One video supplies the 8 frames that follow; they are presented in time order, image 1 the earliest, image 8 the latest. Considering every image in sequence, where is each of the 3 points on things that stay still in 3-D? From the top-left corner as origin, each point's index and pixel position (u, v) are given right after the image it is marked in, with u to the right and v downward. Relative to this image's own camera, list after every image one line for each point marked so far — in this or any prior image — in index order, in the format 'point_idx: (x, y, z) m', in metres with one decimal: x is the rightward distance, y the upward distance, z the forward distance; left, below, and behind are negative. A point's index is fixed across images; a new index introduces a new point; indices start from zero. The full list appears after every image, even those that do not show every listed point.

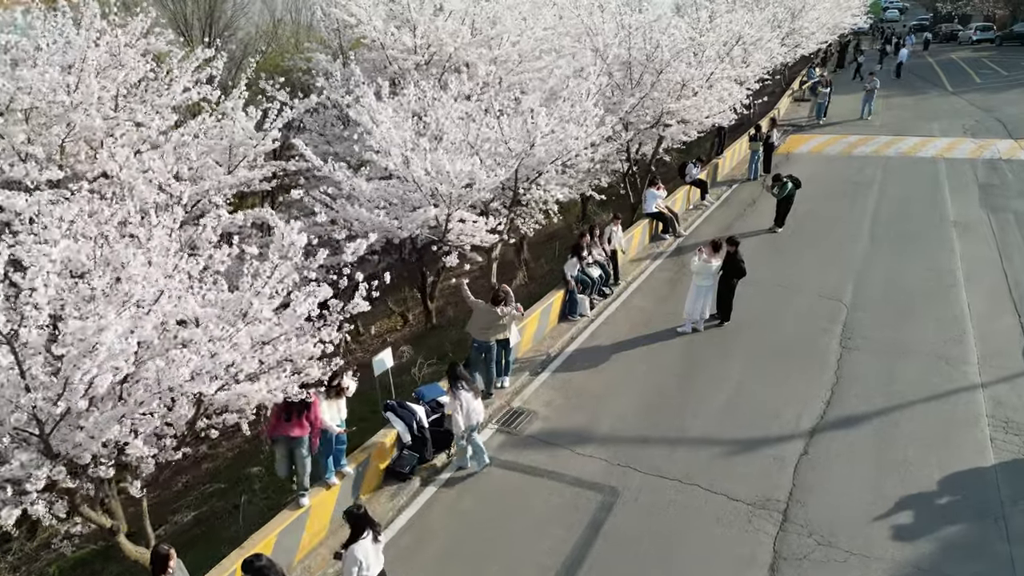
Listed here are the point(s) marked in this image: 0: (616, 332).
0: (+1.6, -0.7, +12.0) m
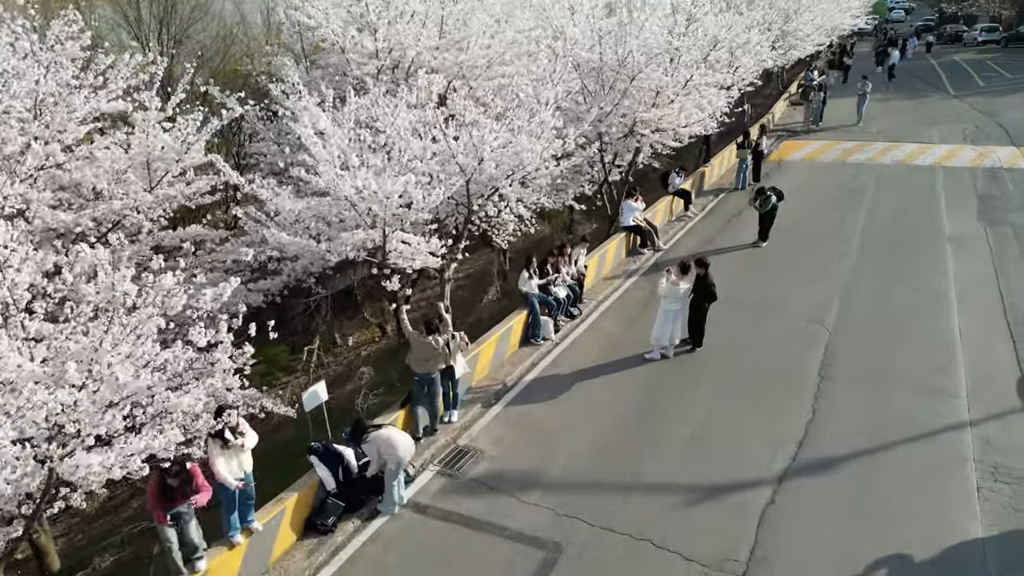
0: (+1.0, -1.0, +11.2) m
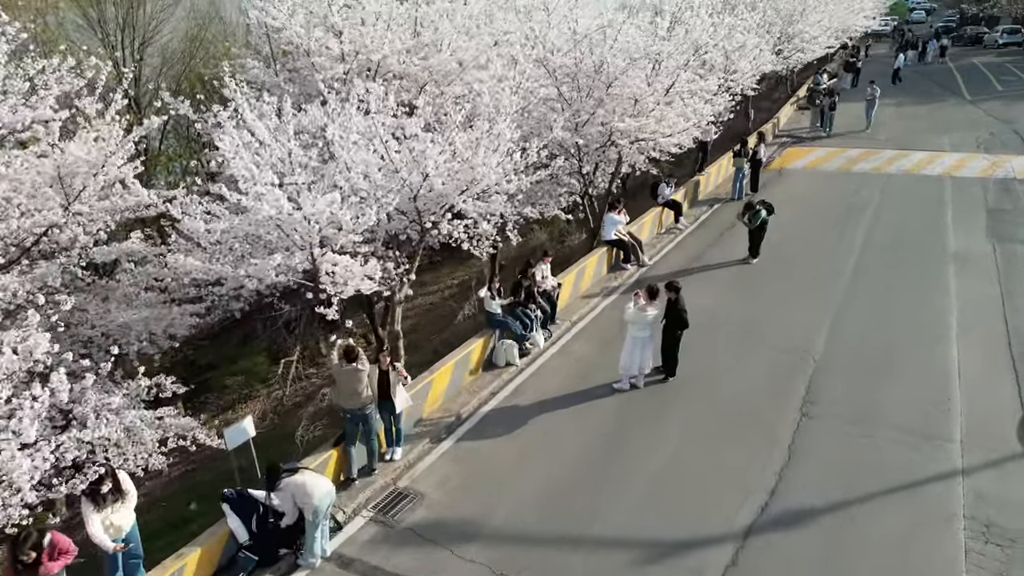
0: (+0.4, -1.3, +10.4) m
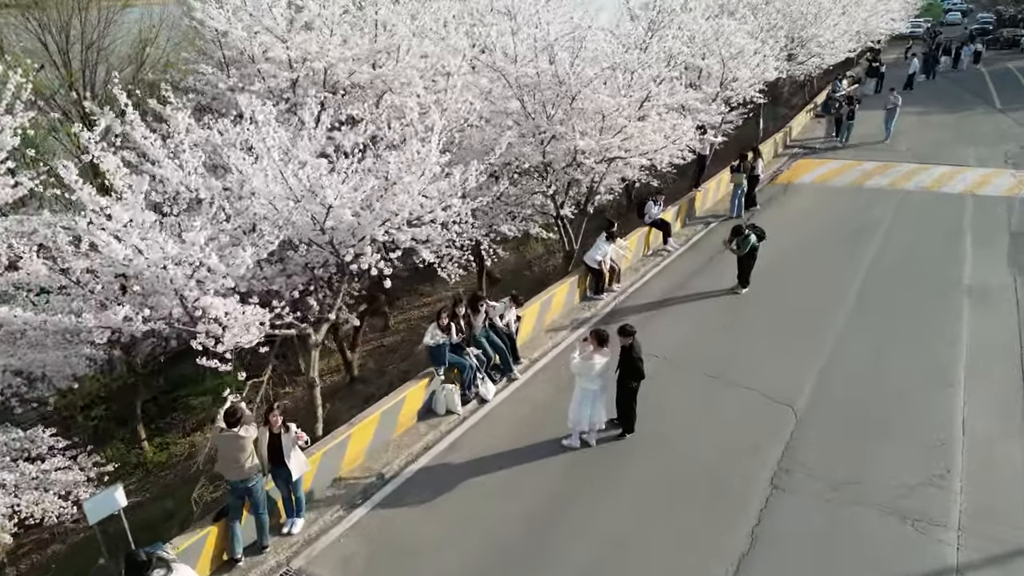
0: (-0.3, -1.8, +9.2) m
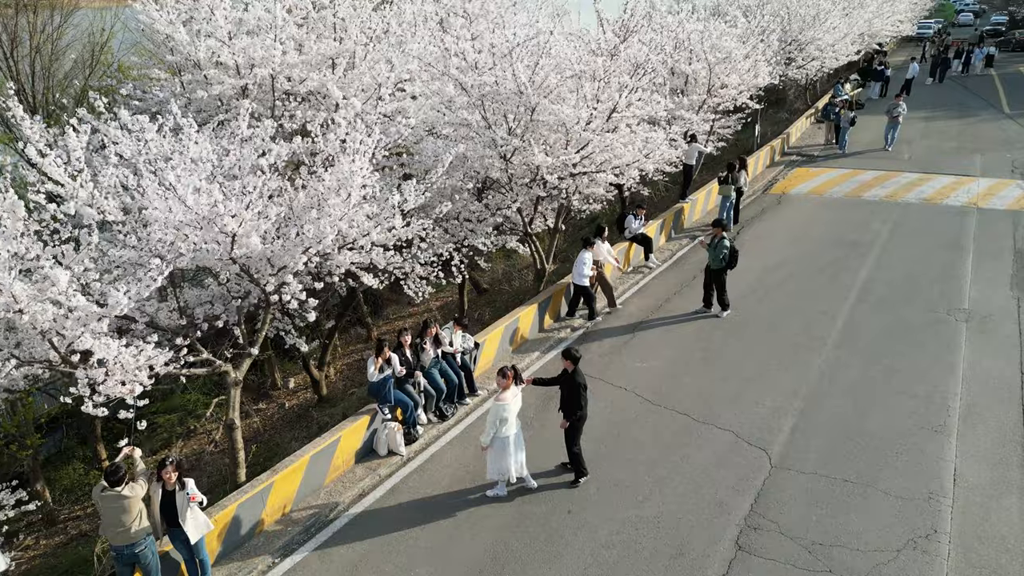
0: (-0.9, -2.1, +8.4) m
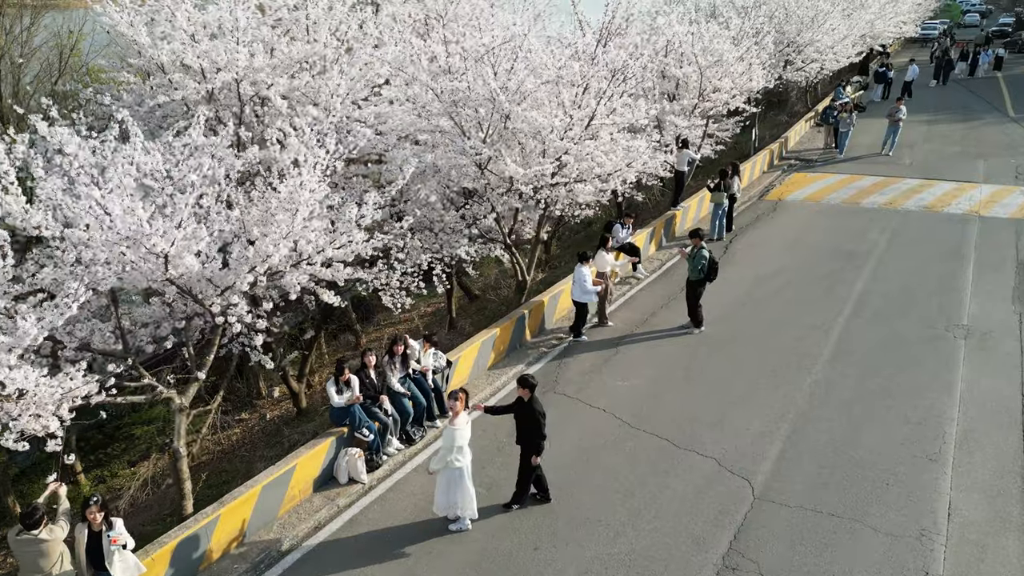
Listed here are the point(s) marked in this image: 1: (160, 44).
0: (-1.3, -2.3, +7.9) m
1: (-4.8, +3.3, +10.5) m
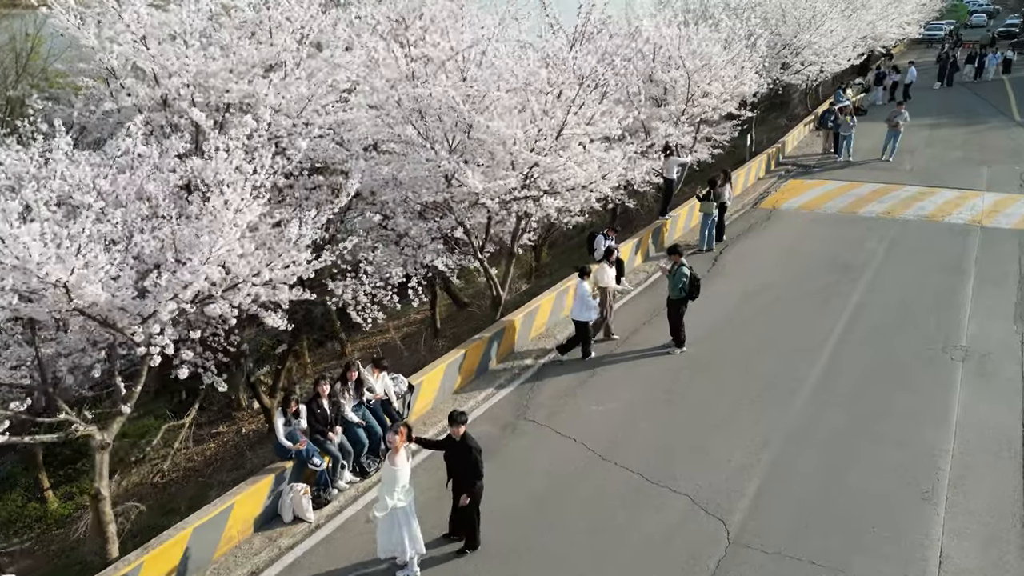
0: (-1.7, -2.6, +7.3) m
1: (-5.2, +3.1, +10.0) m
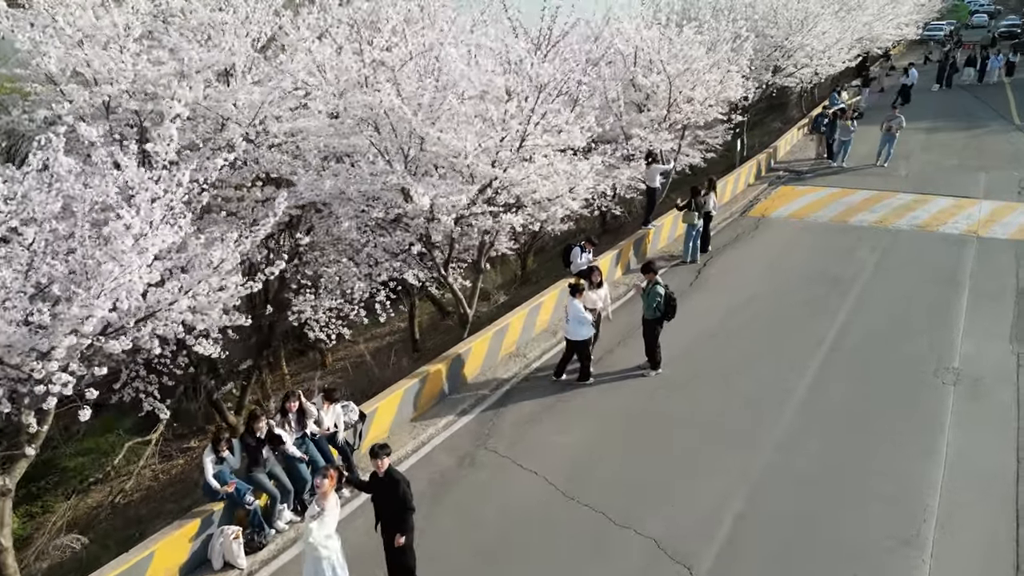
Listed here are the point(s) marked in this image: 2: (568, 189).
0: (-2.2, -2.8, +6.7) m
1: (-5.6, +2.9, +9.4) m
2: (+1.1, +1.3, +10.5) m
